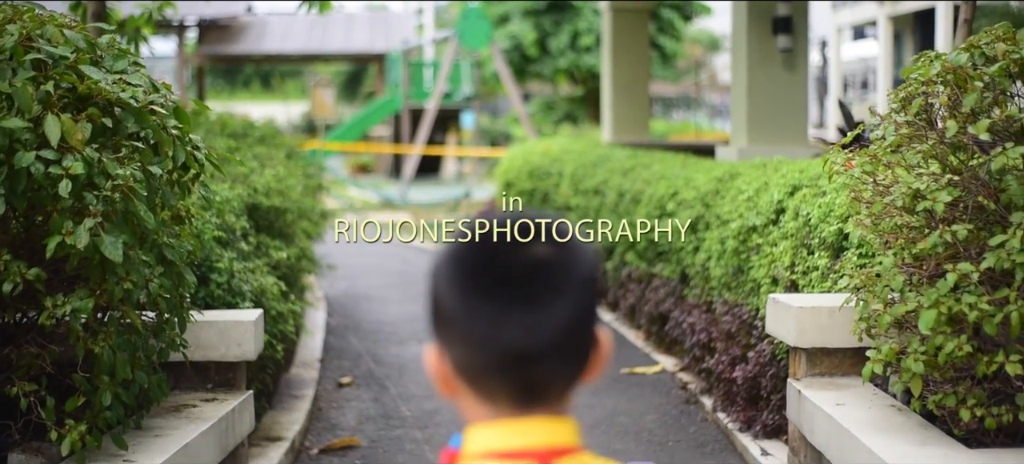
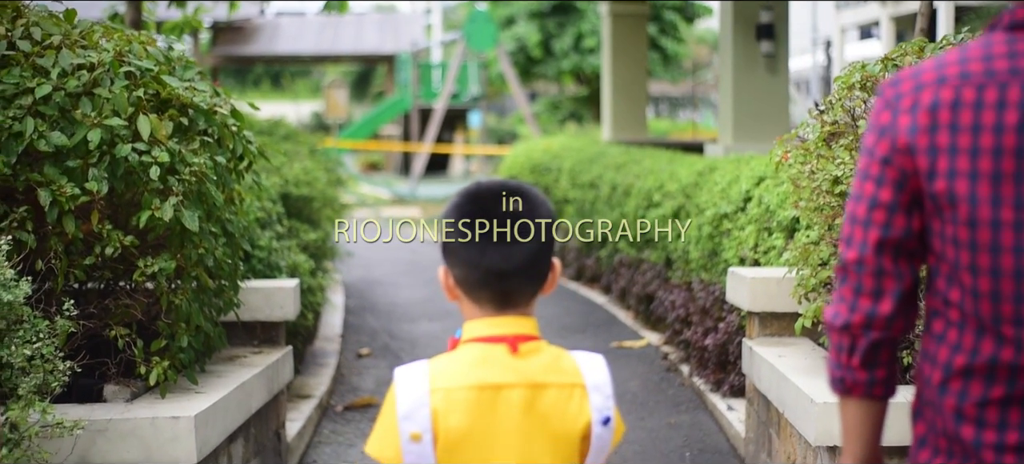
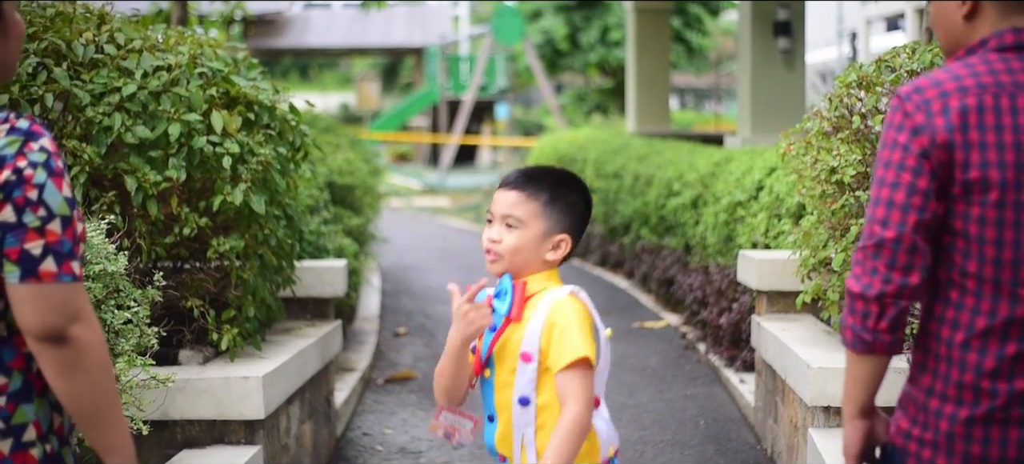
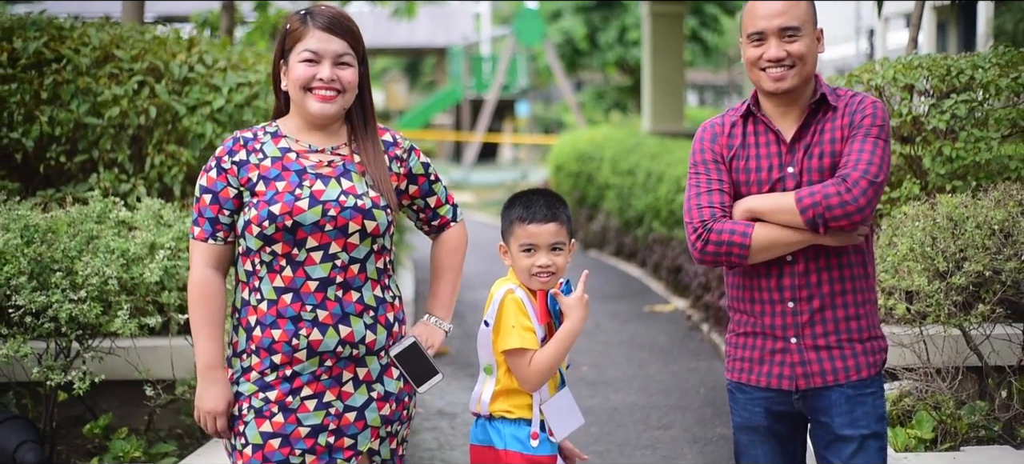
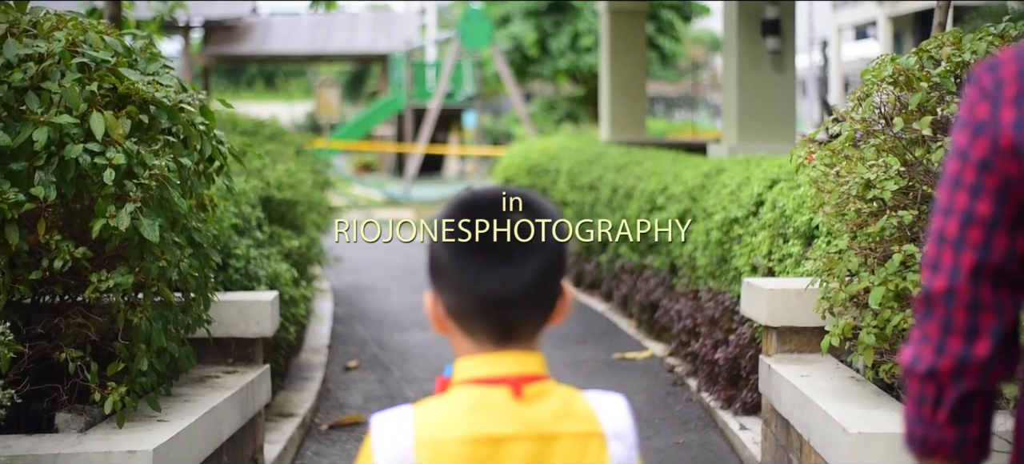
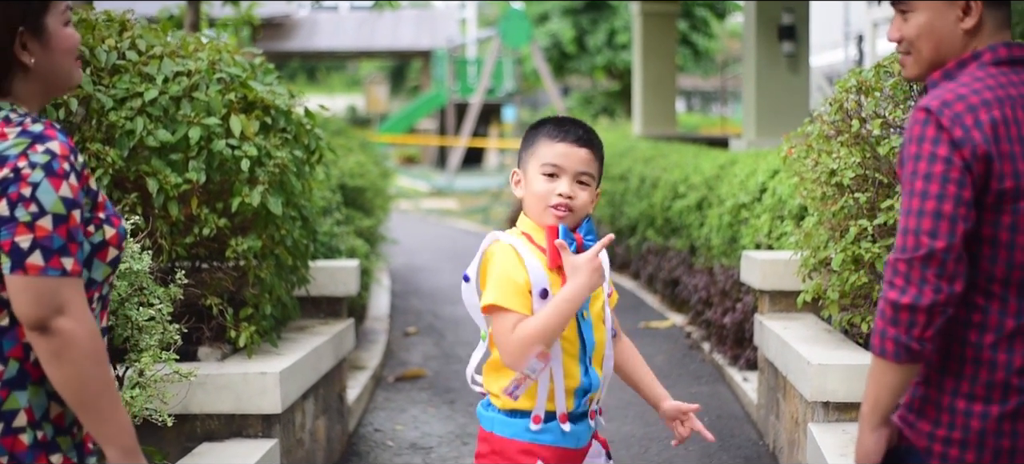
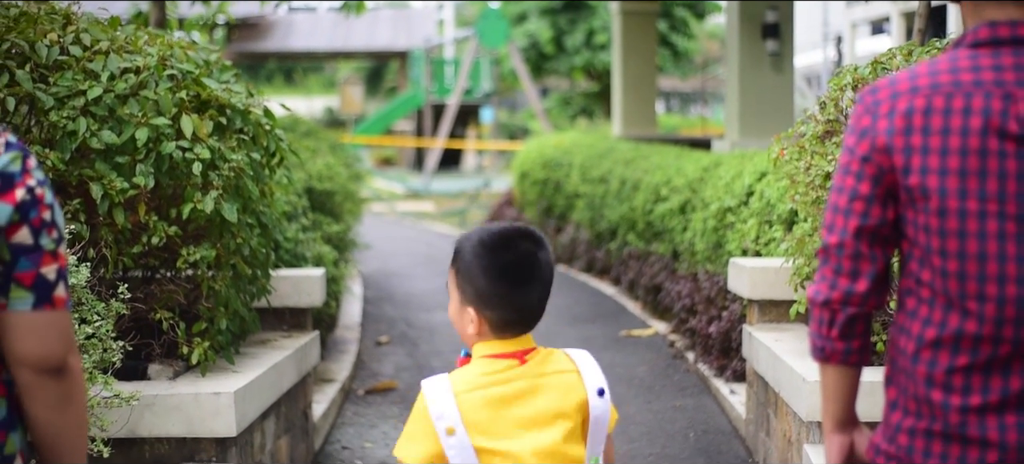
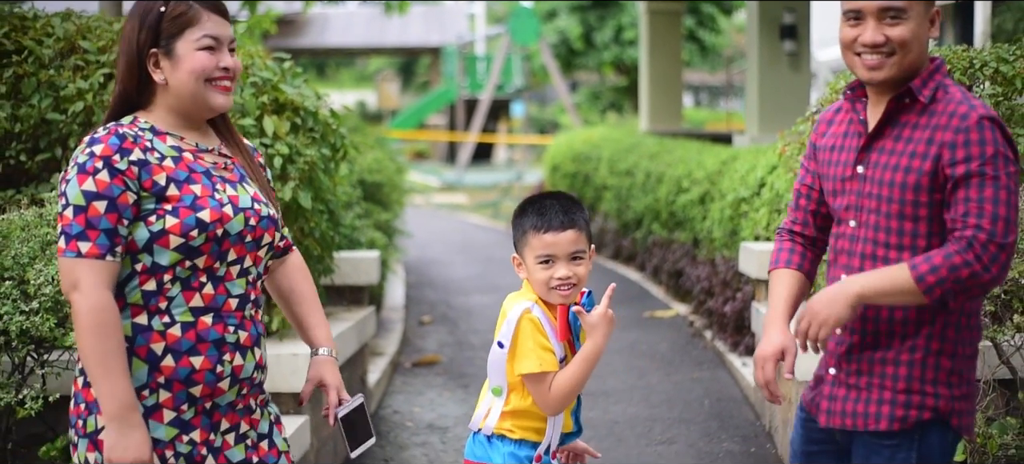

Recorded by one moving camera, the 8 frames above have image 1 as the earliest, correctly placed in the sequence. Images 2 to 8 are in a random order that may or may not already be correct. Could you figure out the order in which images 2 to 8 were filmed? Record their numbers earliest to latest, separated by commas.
5, 2, 7, 3, 6, 8, 4
